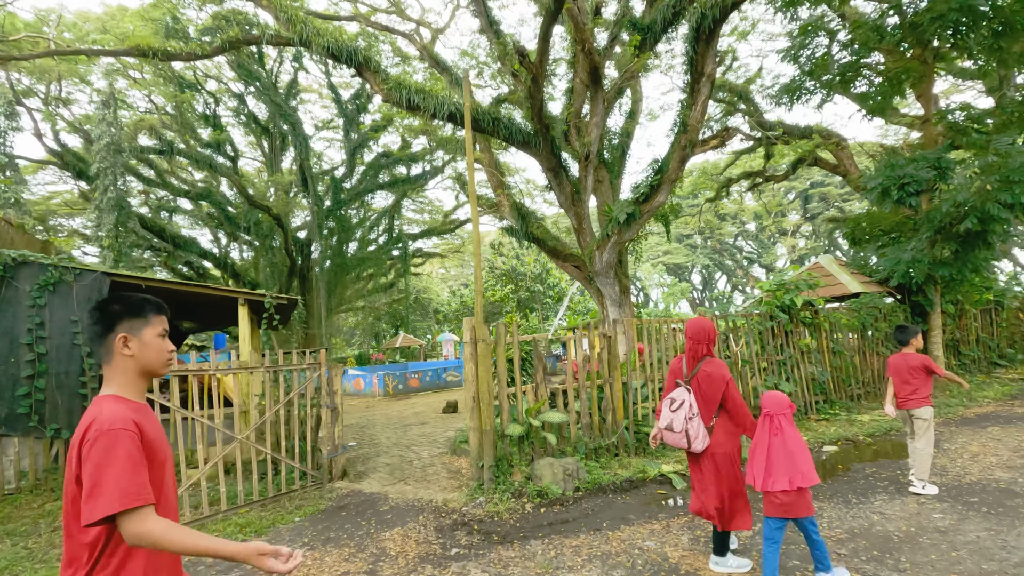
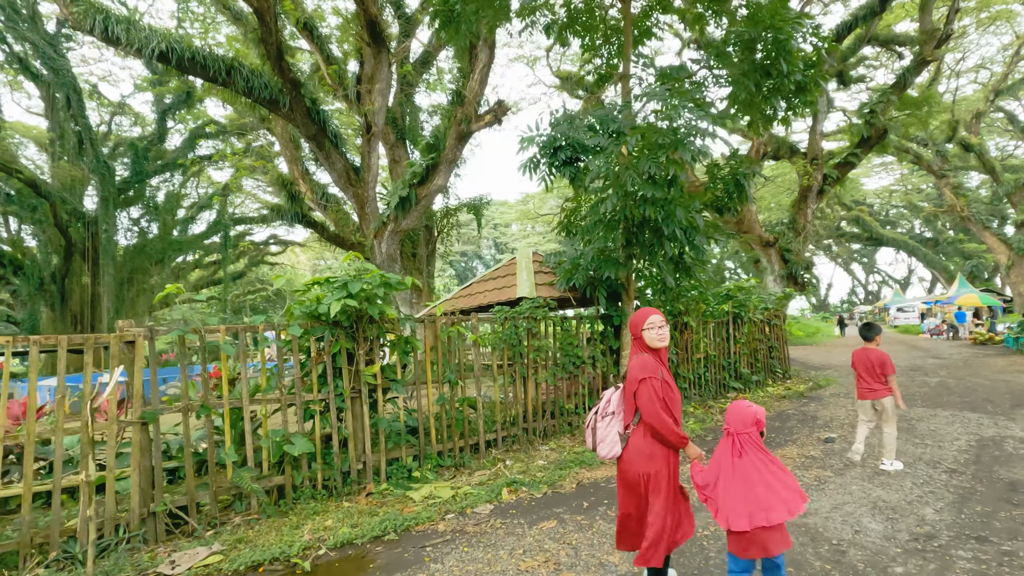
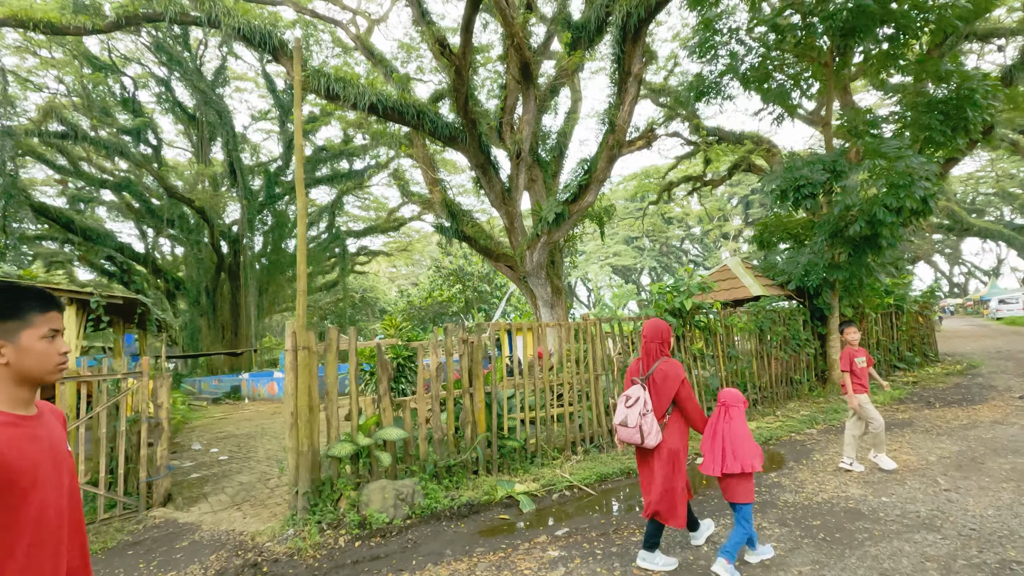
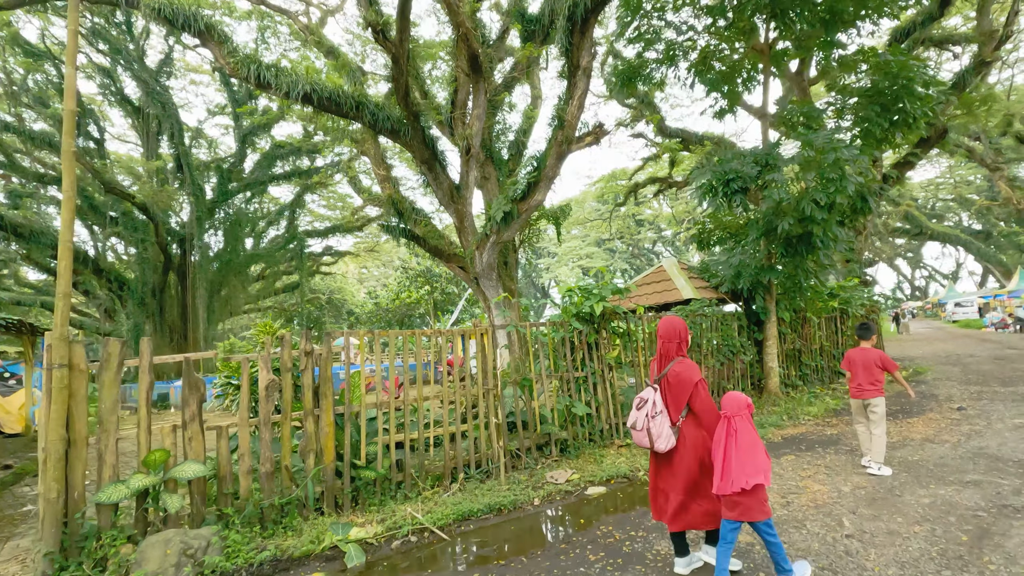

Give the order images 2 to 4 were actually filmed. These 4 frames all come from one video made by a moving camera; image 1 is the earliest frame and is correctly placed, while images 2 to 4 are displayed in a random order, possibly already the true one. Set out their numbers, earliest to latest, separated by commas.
3, 4, 2
